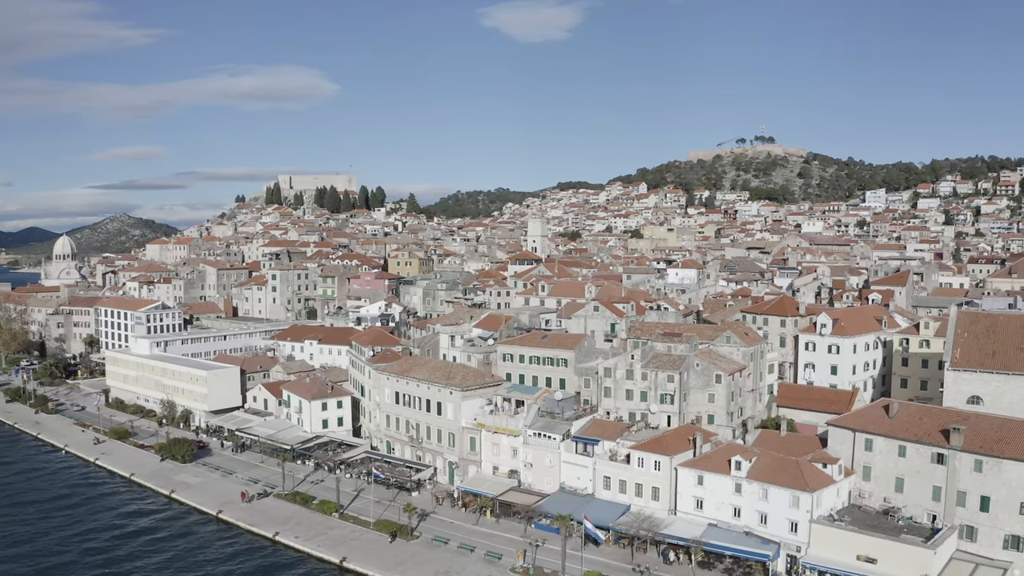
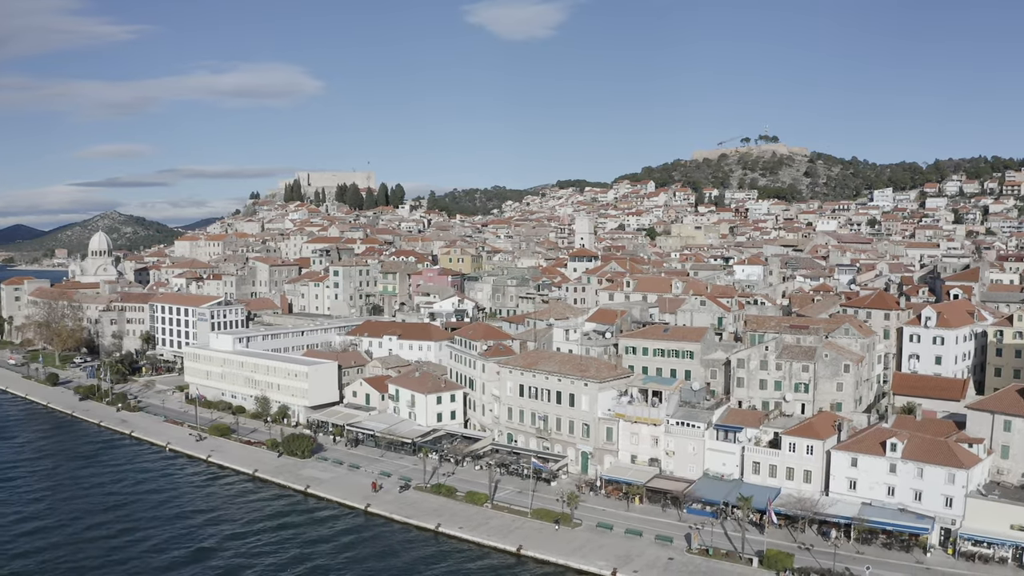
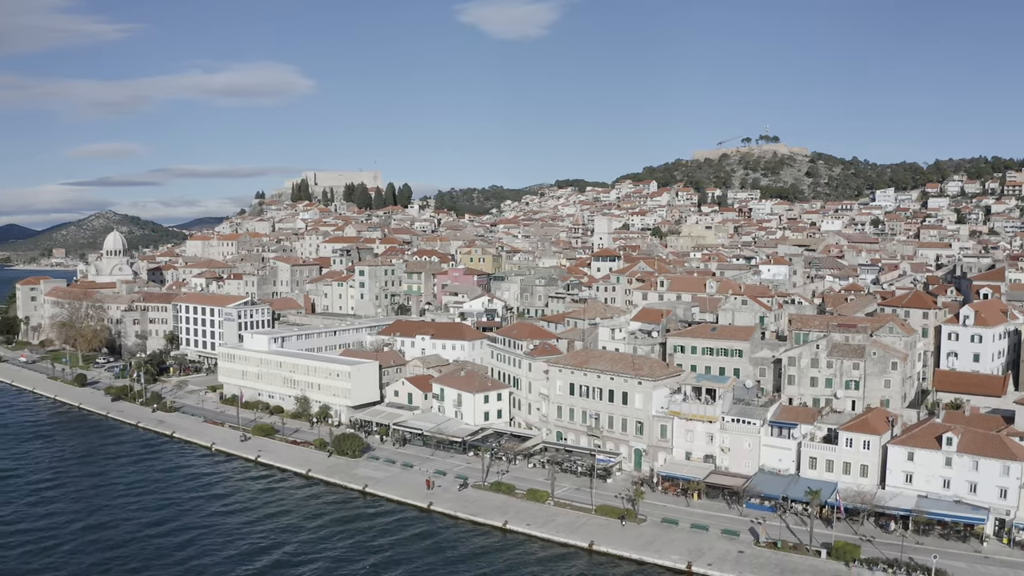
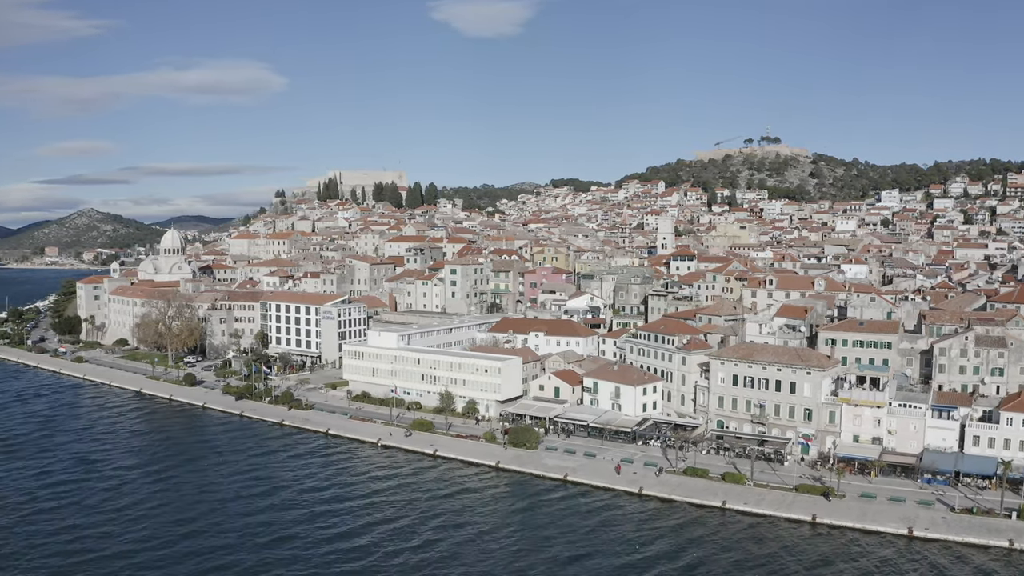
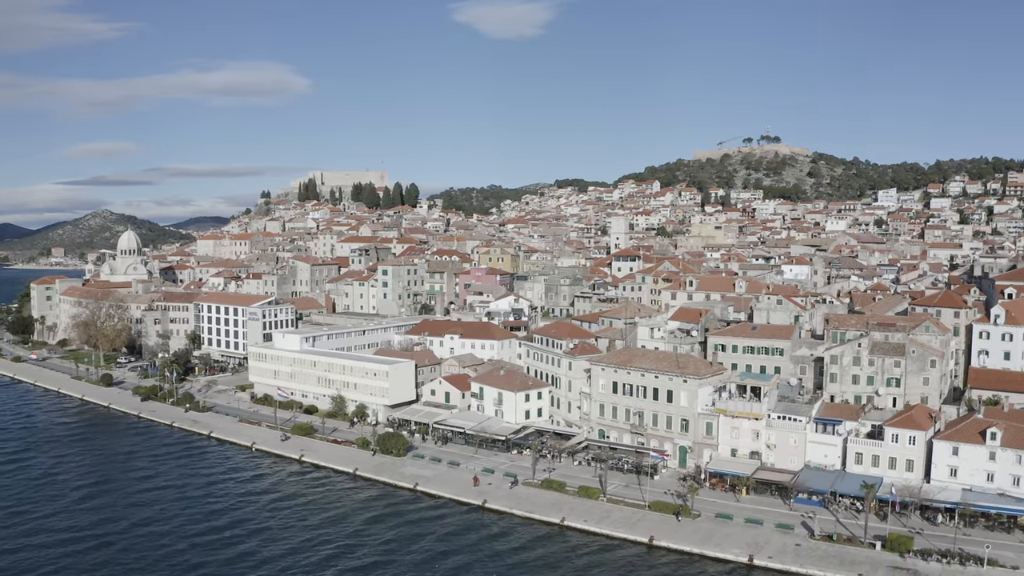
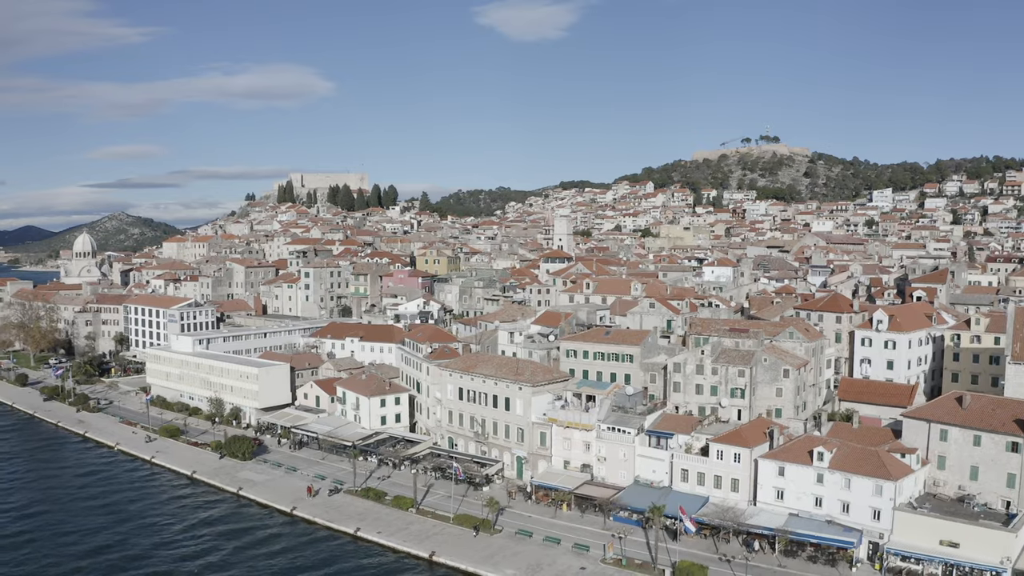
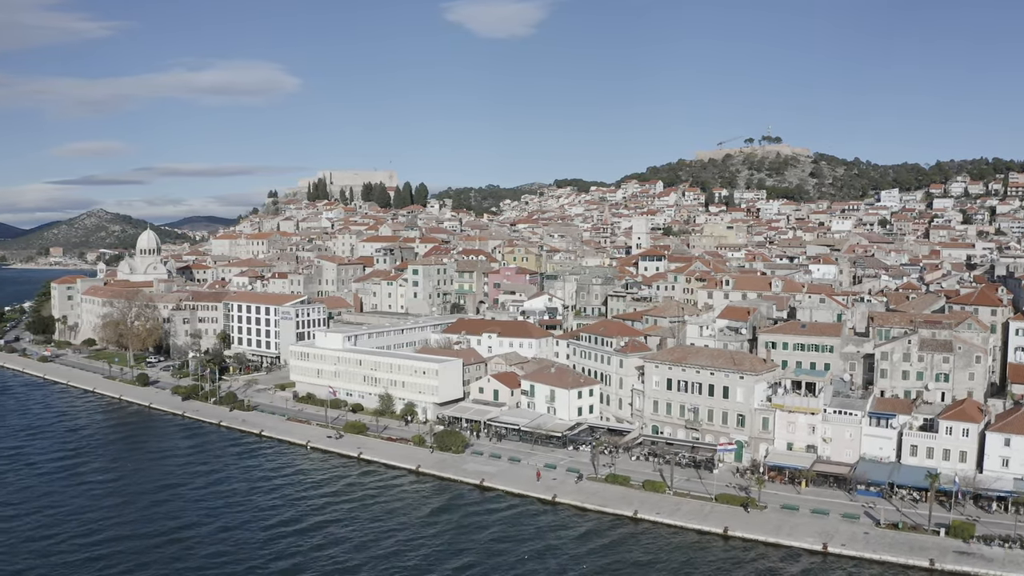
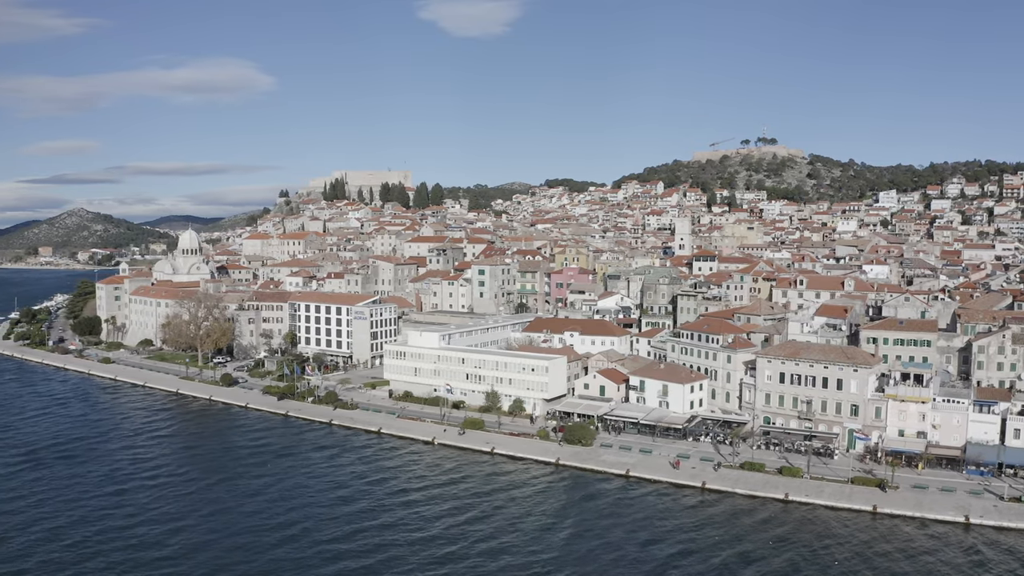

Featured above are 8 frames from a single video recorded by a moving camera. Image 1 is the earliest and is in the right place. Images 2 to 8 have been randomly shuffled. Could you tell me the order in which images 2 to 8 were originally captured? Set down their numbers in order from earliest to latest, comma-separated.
6, 2, 3, 5, 7, 4, 8
